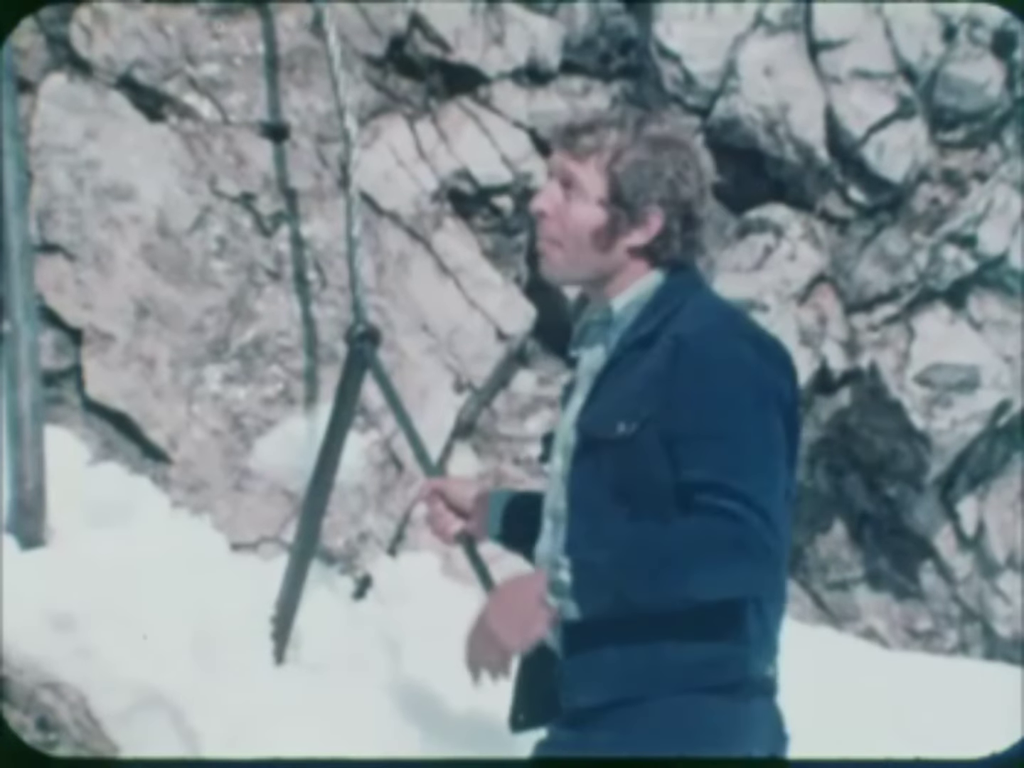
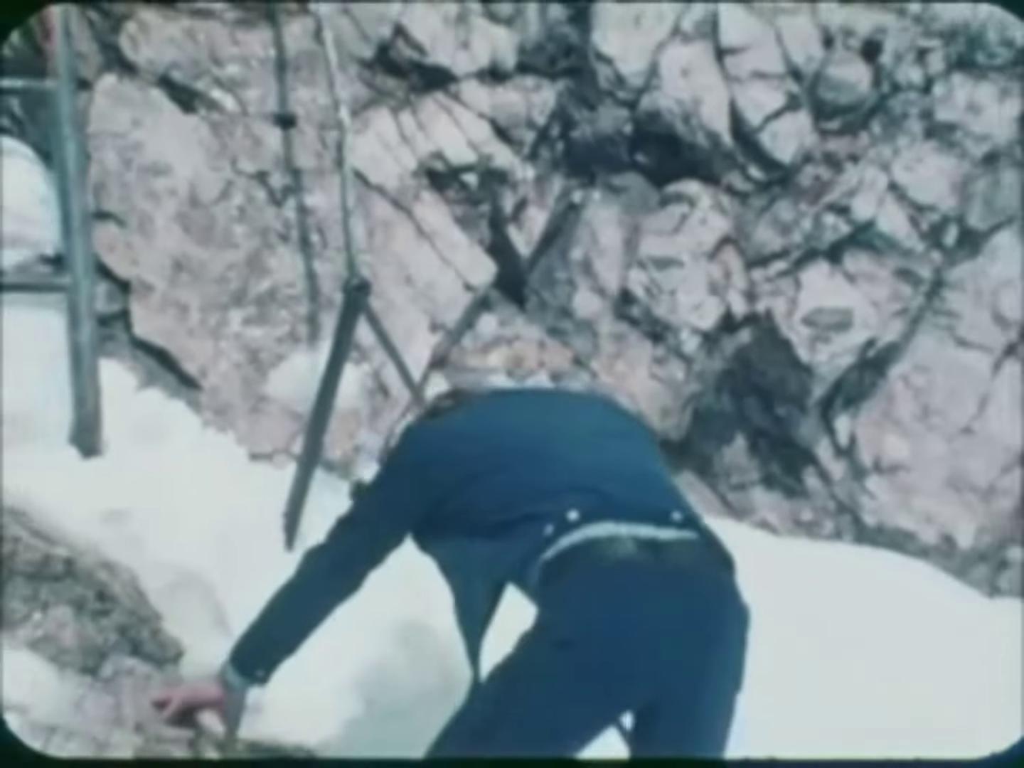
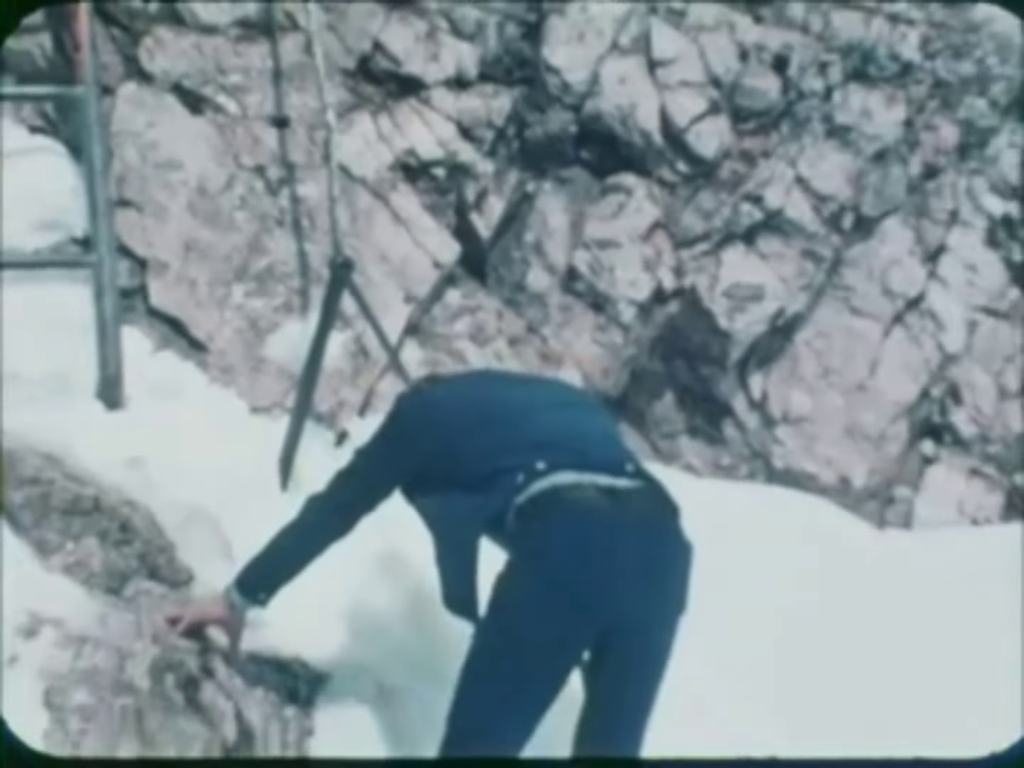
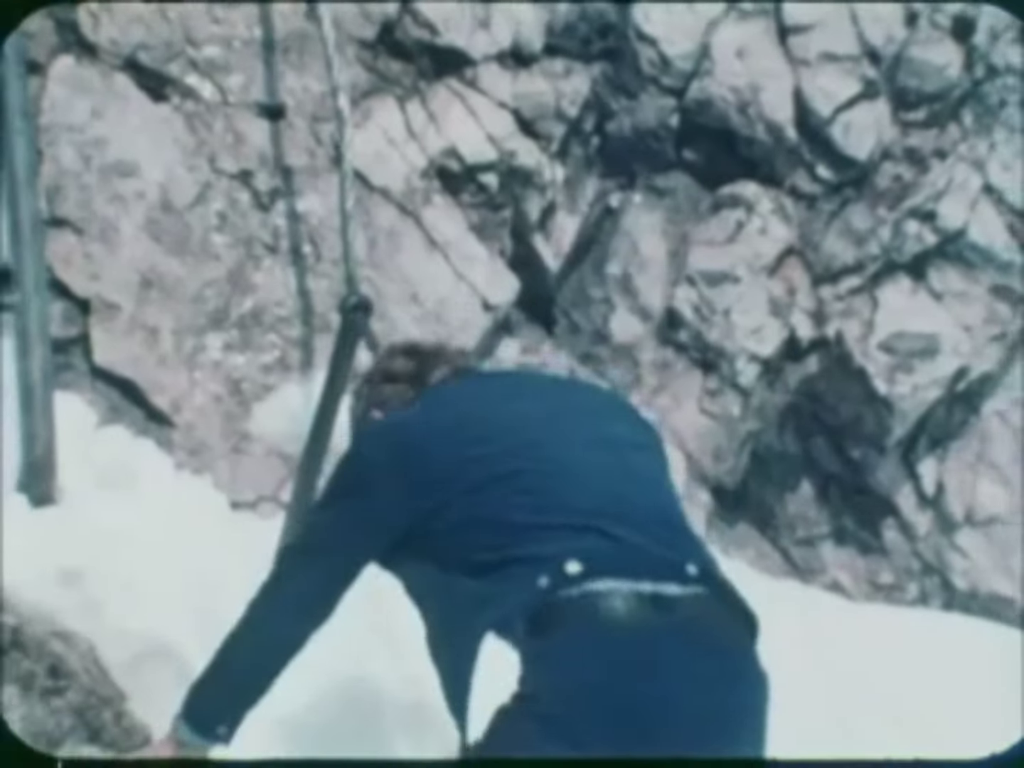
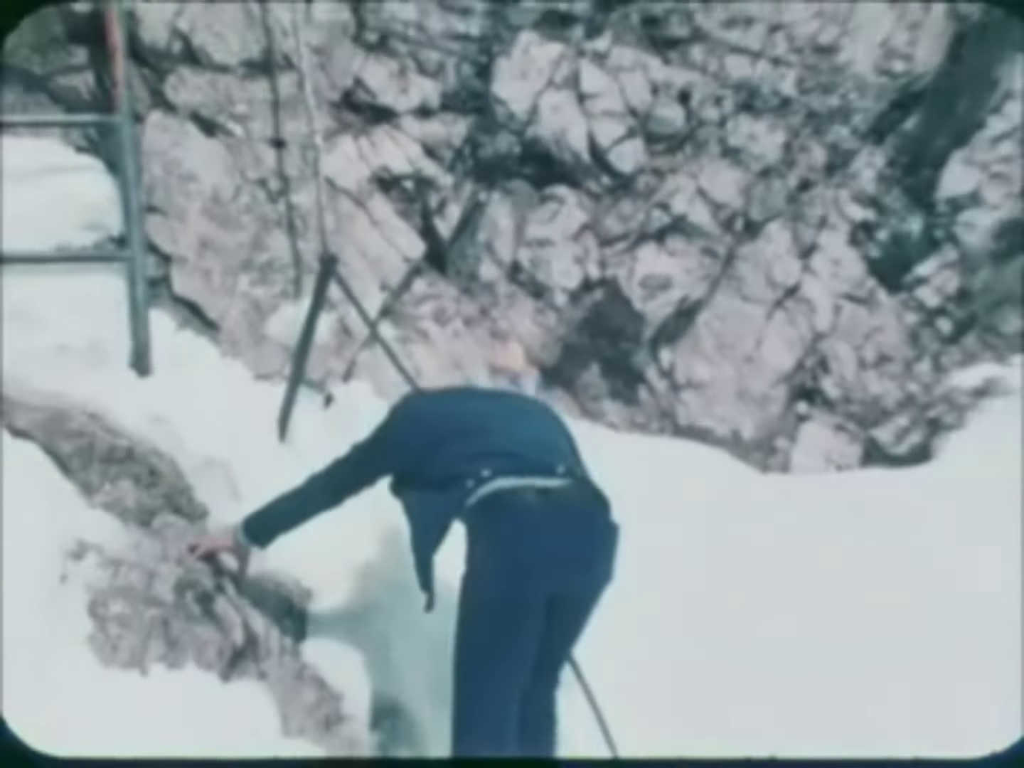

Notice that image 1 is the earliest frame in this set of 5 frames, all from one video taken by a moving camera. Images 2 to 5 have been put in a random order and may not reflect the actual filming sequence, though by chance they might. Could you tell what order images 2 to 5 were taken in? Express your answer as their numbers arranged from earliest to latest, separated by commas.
4, 2, 3, 5
